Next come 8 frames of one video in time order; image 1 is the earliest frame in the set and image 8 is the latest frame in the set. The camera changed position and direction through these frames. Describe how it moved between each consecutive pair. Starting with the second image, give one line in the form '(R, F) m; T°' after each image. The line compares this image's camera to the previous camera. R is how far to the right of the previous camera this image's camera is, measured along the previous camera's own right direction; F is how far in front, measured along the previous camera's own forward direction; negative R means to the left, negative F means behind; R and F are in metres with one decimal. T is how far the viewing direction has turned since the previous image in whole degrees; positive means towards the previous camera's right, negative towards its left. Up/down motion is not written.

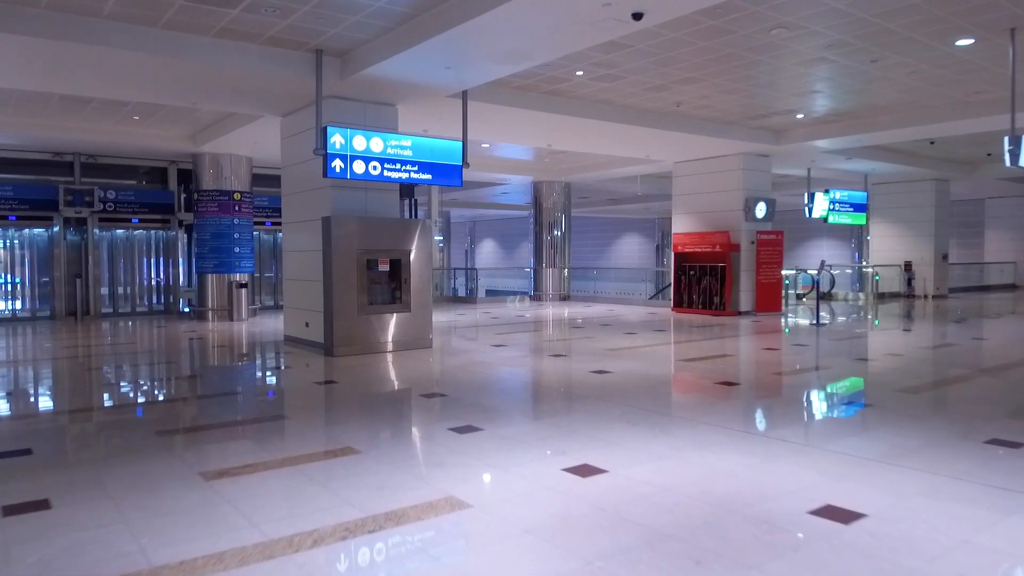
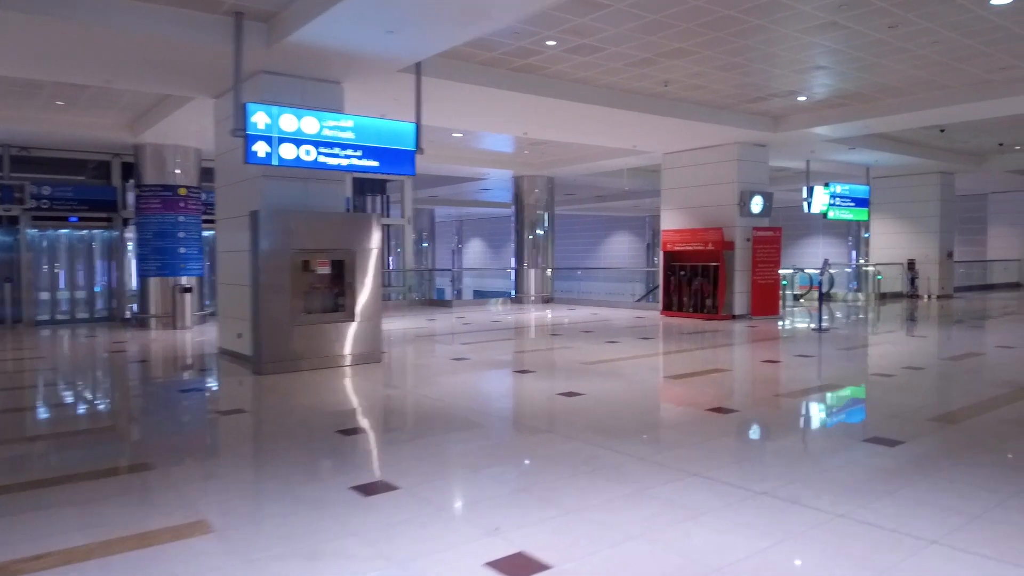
(+0.3, +1.1) m; +1°
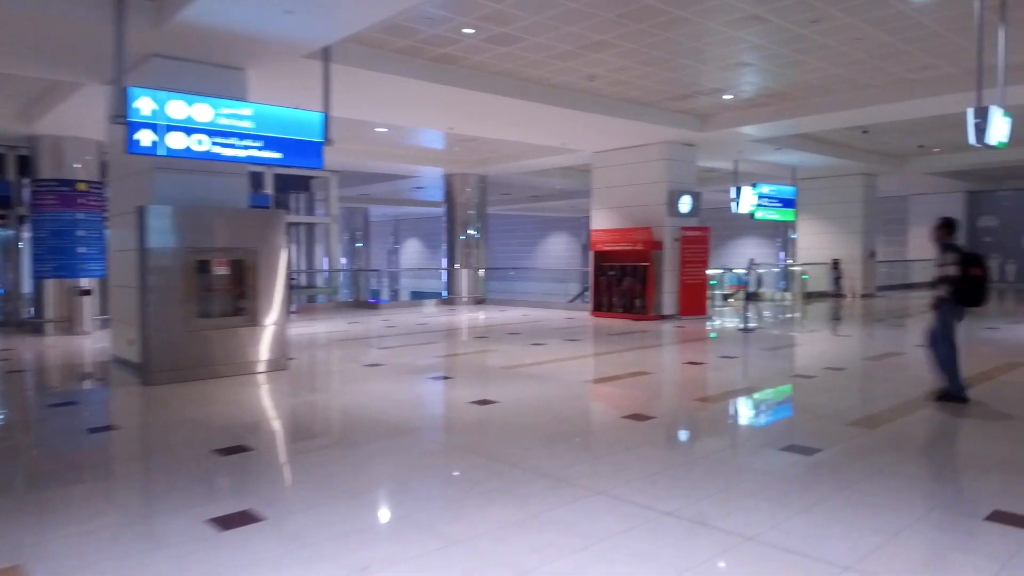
(+0.2, +0.3) m; +5°
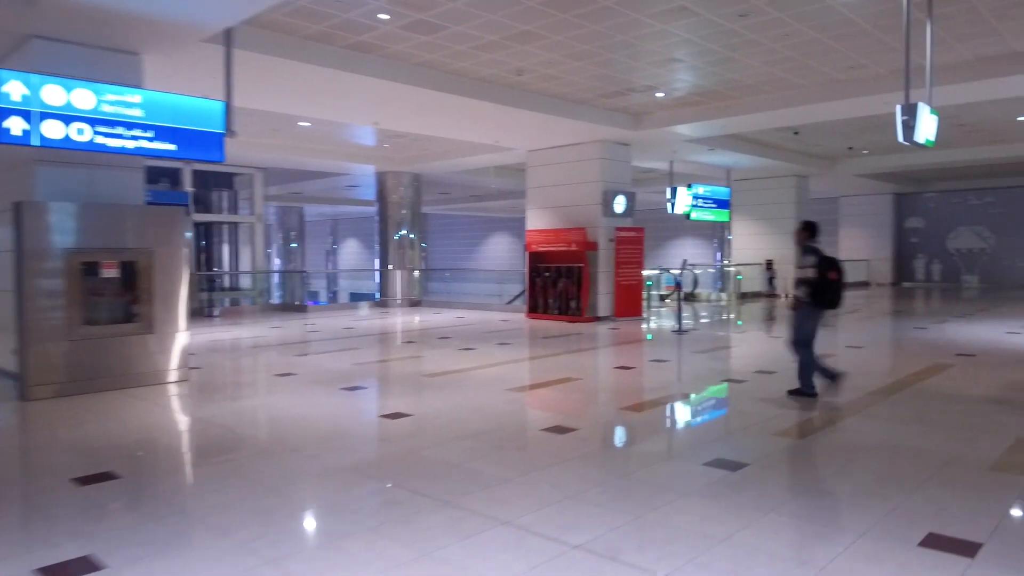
(+0.2, +0.4) m; +4°
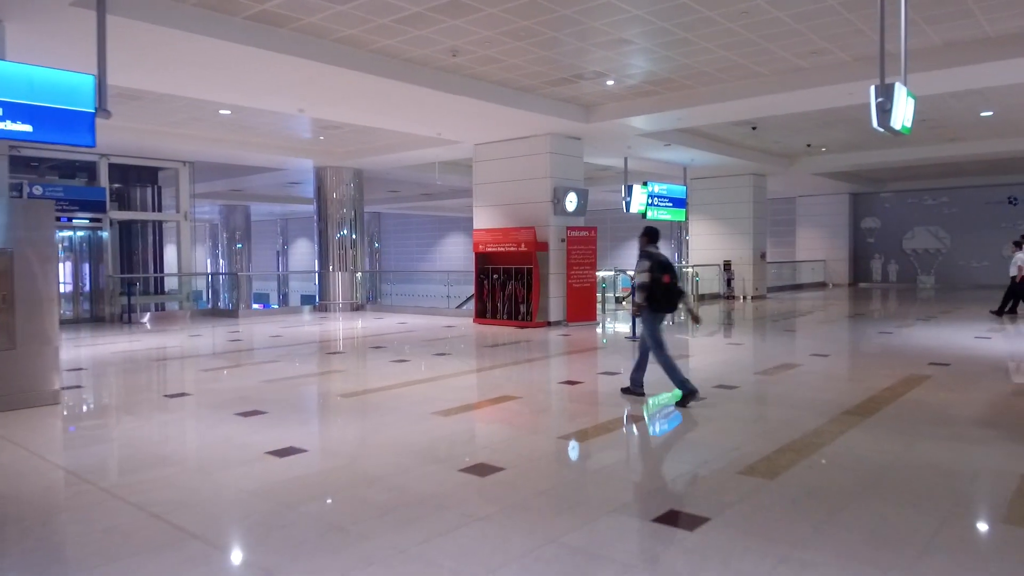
(+0.2, +0.8) m; +3°
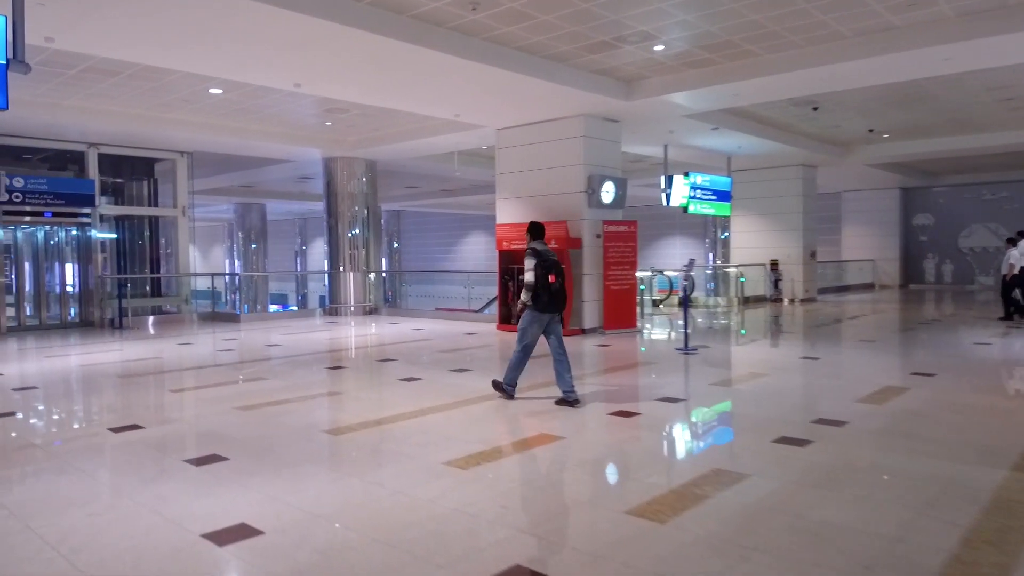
(-0.1, +1.3) m; -2°
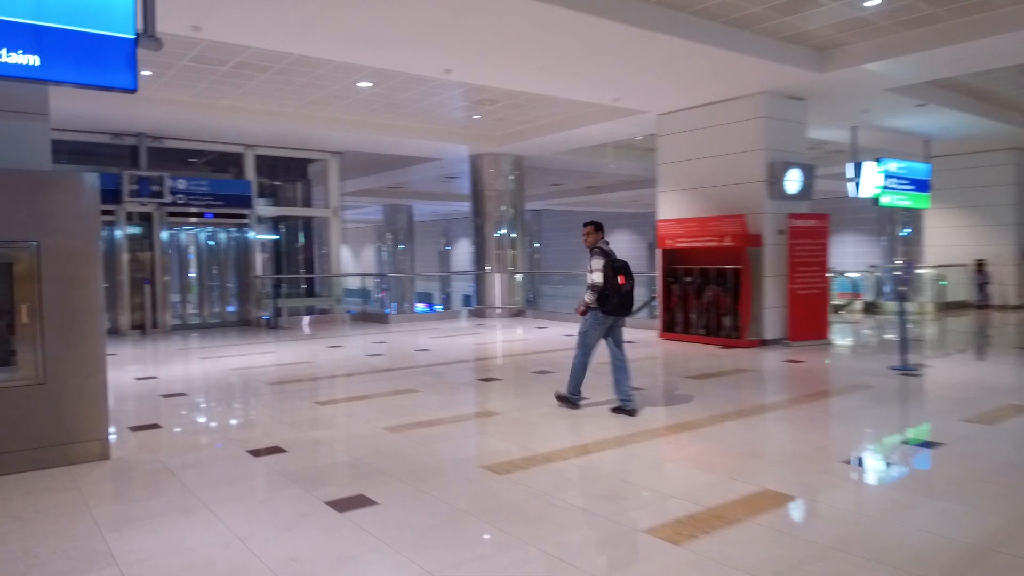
(-0.3, +0.8) m; -11°
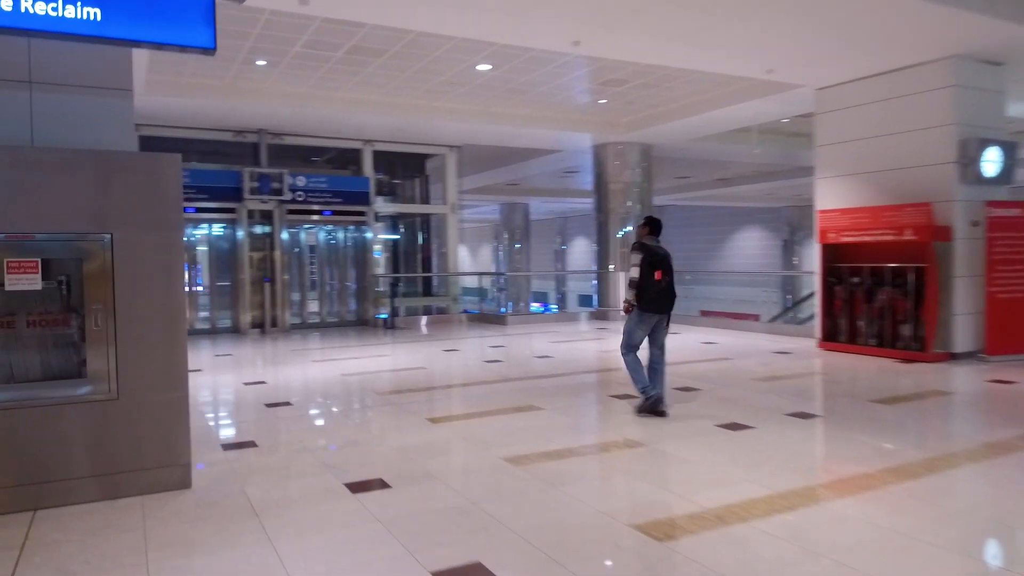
(-0.2, +0.8) m; -9°
